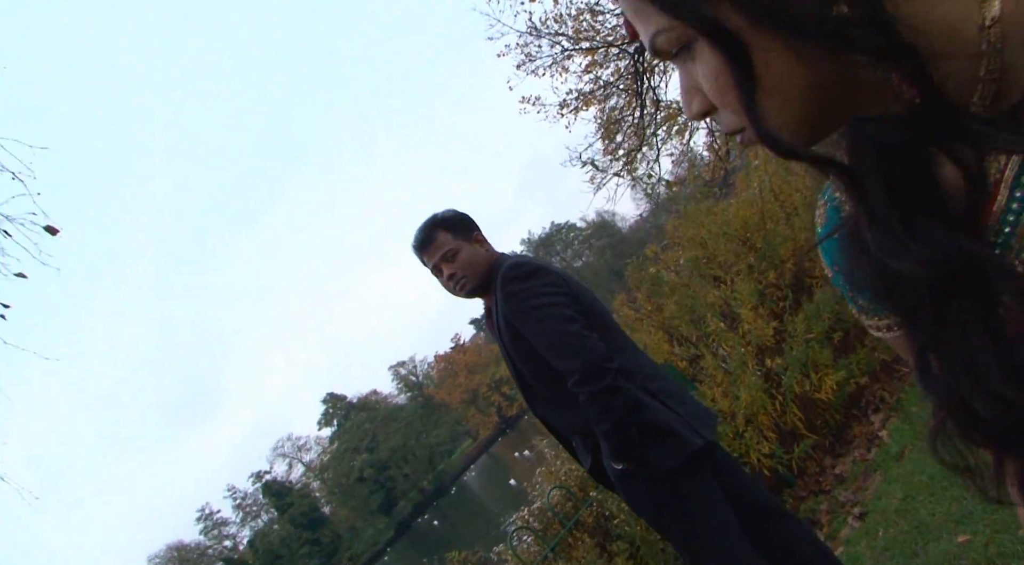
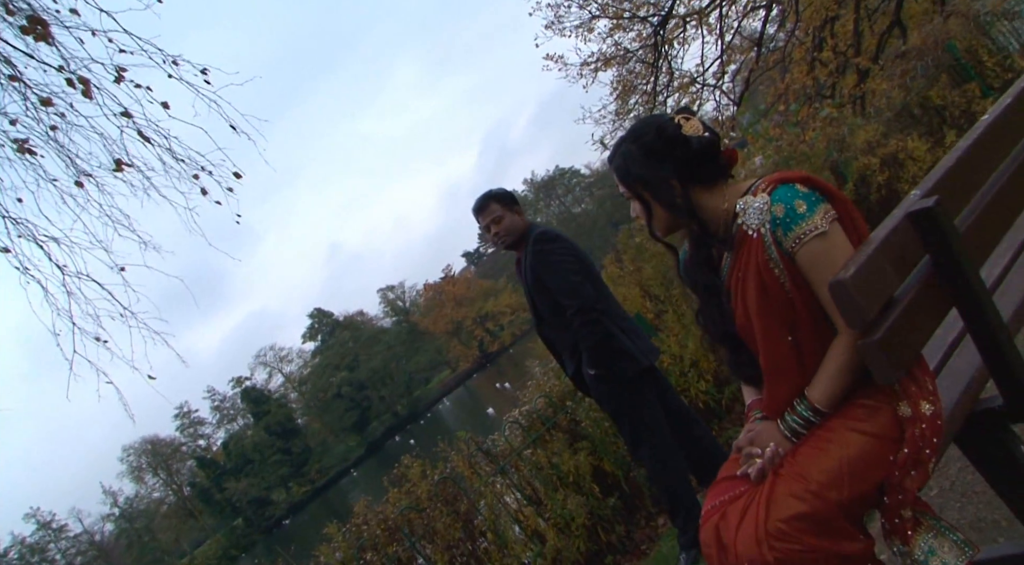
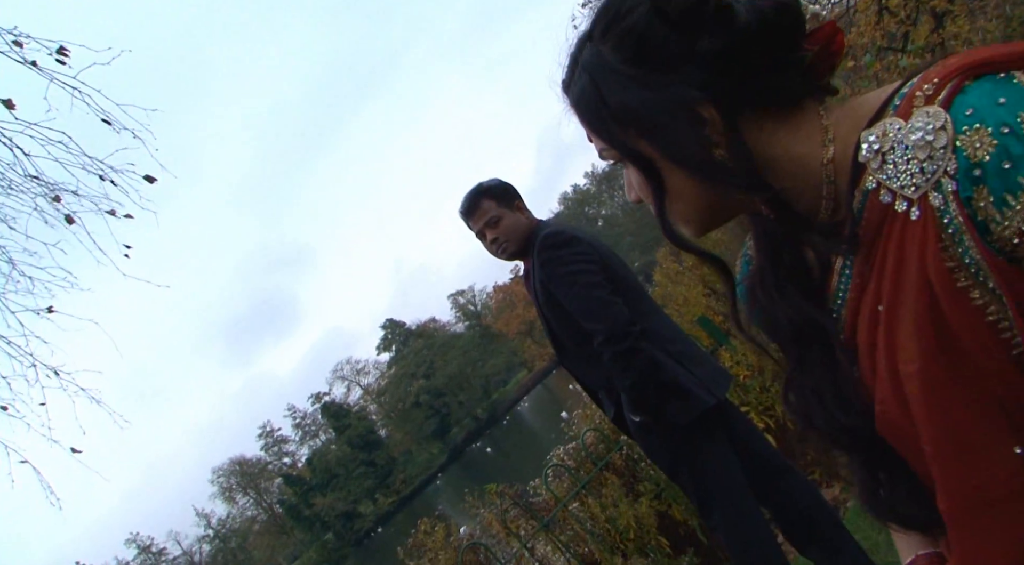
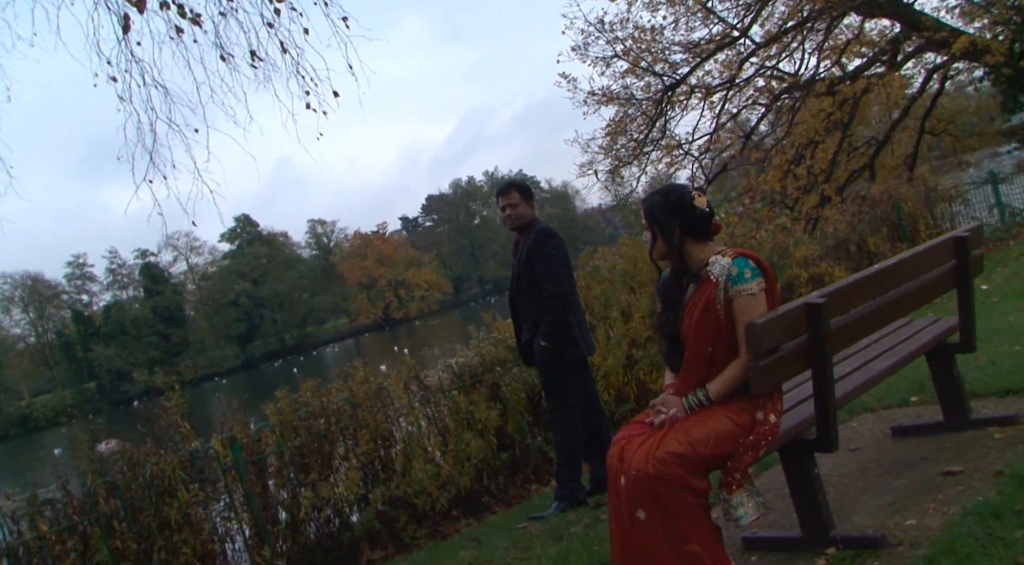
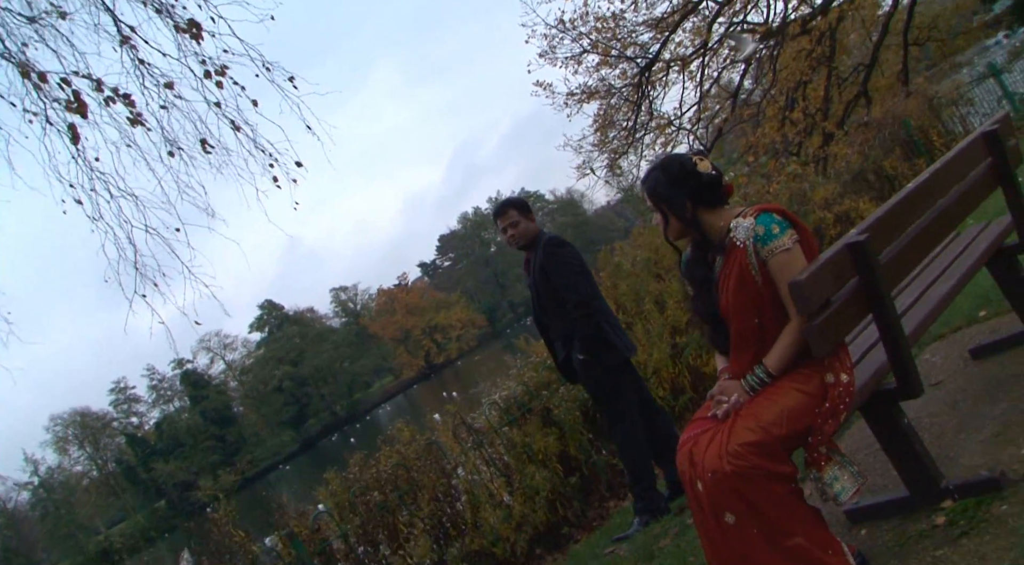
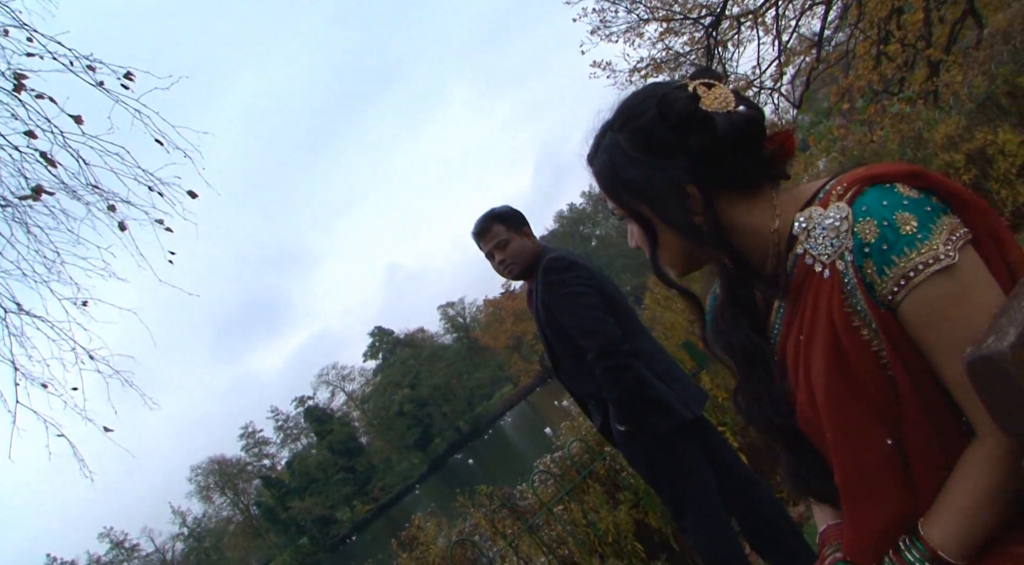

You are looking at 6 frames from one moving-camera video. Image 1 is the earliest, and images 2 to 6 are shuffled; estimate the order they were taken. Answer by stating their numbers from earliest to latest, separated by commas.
3, 6, 2, 5, 4
